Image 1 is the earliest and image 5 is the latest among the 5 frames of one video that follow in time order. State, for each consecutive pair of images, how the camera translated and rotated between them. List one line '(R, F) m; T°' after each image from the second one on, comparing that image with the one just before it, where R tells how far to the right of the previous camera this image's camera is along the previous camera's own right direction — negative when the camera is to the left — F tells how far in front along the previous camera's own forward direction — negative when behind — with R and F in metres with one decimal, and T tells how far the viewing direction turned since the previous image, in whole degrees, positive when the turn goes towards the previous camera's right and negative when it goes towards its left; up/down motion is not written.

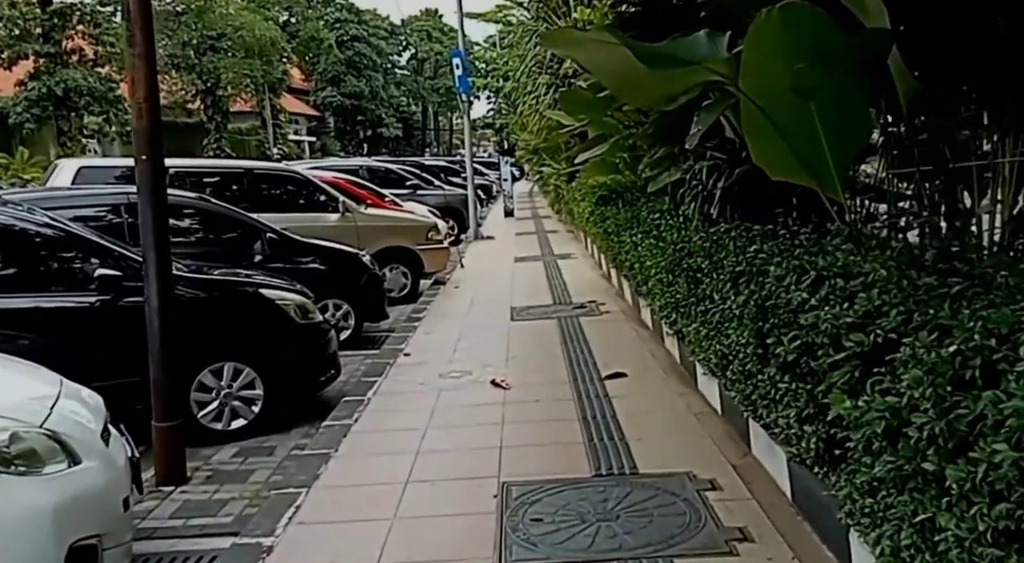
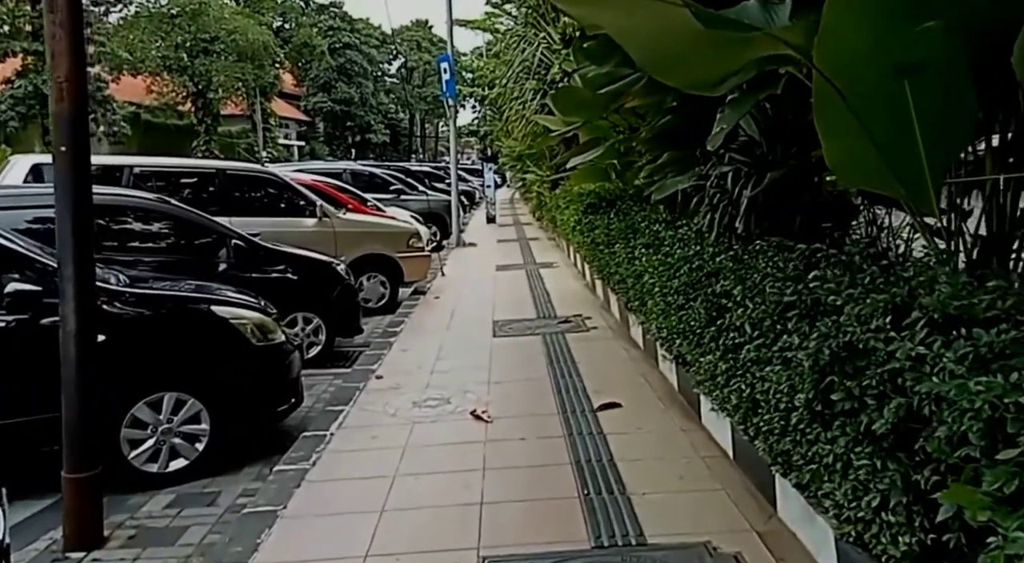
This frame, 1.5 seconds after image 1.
(0.0, +0.6) m; +1°
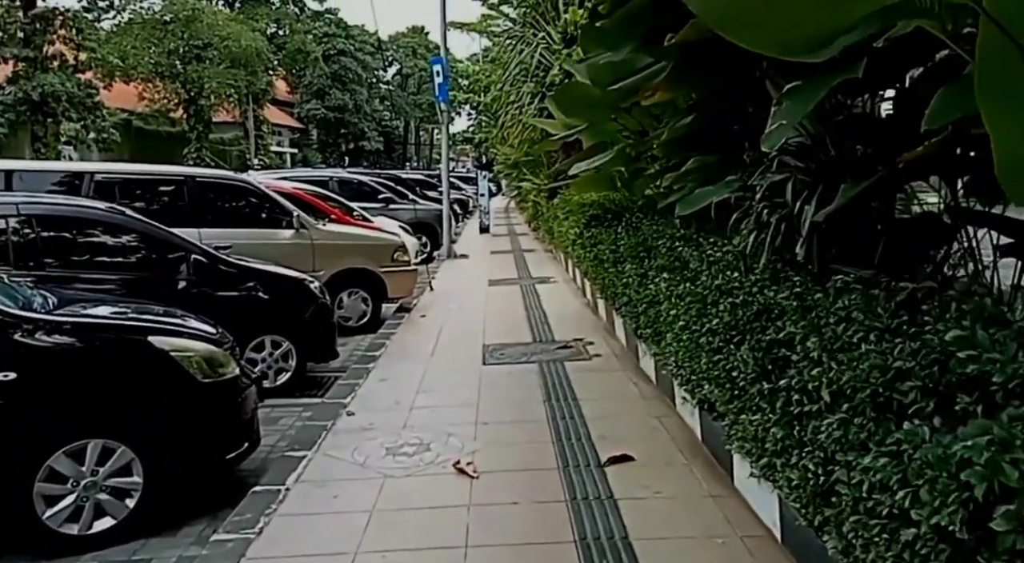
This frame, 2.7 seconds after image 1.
(0.0, +0.8) m; 0°
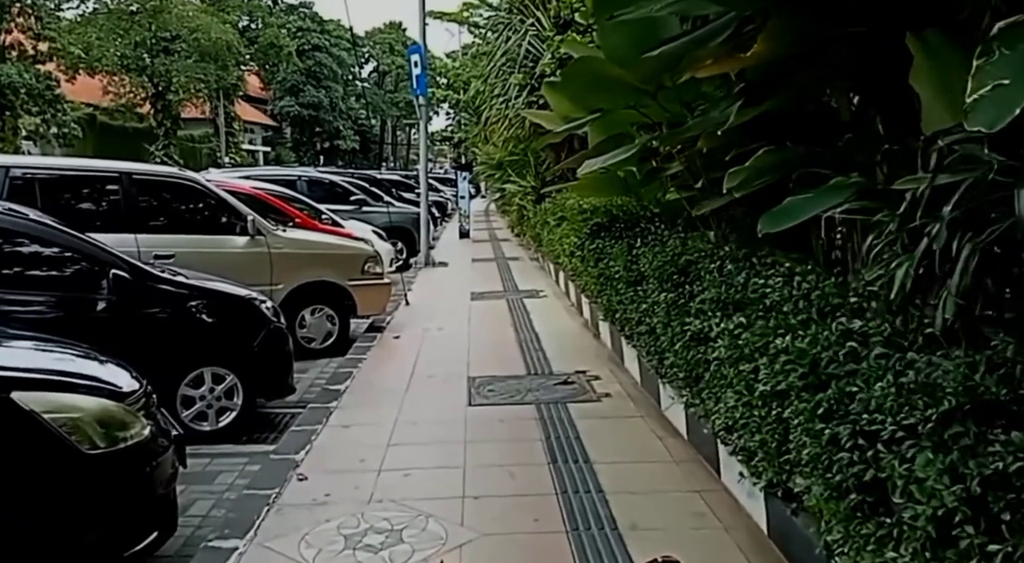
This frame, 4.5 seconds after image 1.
(-0.1, +1.1) m; +2°
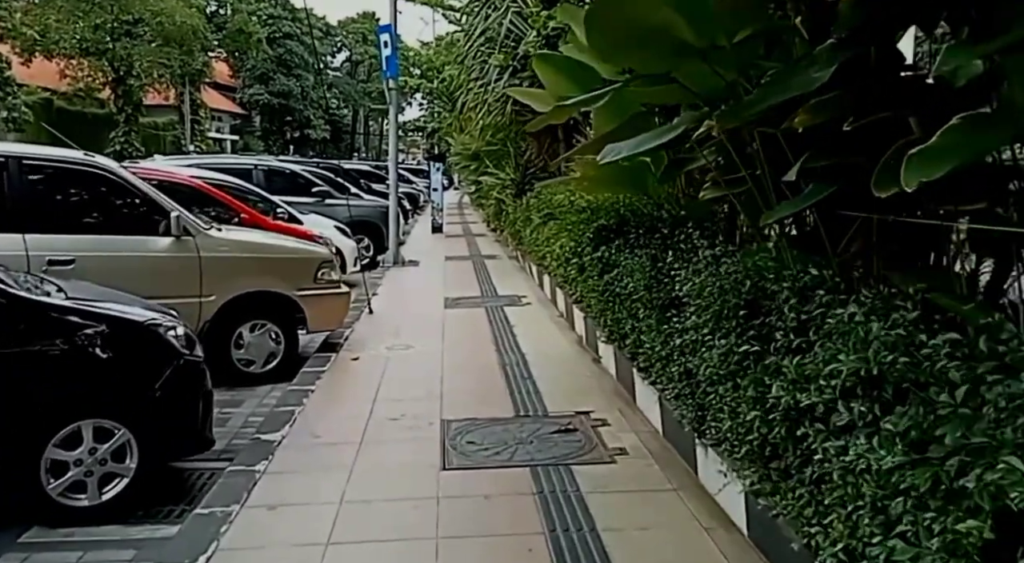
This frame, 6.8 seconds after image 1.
(-0.1, +1.2) m; +2°
